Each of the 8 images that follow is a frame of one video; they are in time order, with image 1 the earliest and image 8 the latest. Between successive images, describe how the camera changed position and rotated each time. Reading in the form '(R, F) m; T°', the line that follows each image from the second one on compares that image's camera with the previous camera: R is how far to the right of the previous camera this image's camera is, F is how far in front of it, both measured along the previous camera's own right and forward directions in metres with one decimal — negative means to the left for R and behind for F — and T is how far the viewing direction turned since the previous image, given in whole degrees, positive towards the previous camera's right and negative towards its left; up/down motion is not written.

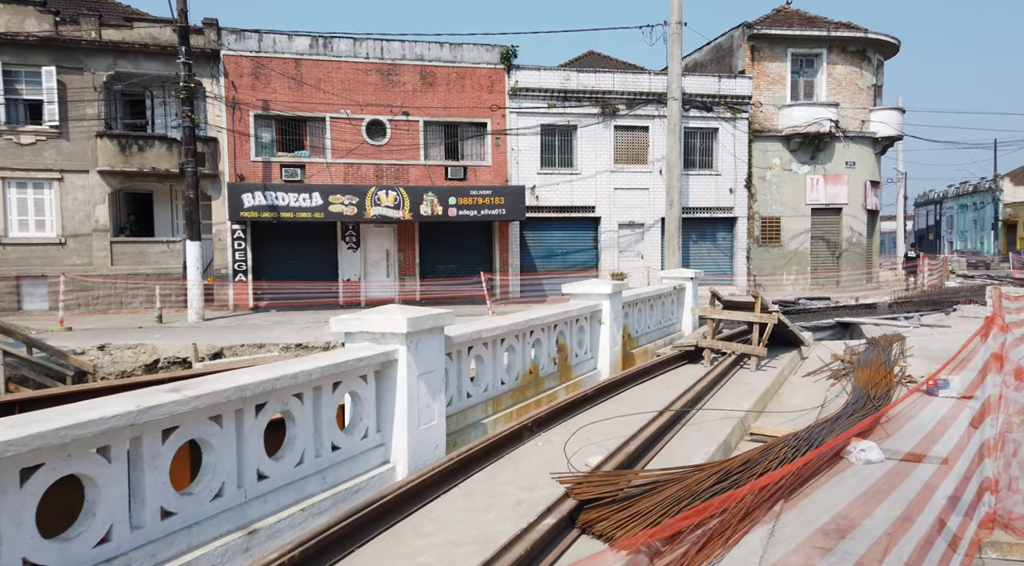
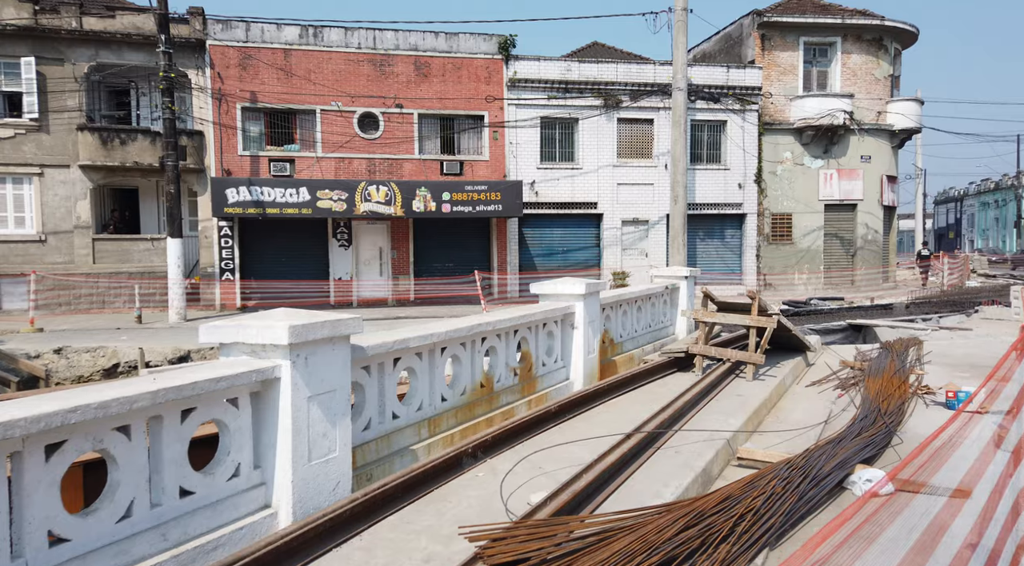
(+0.4, +0.9) m; -1°
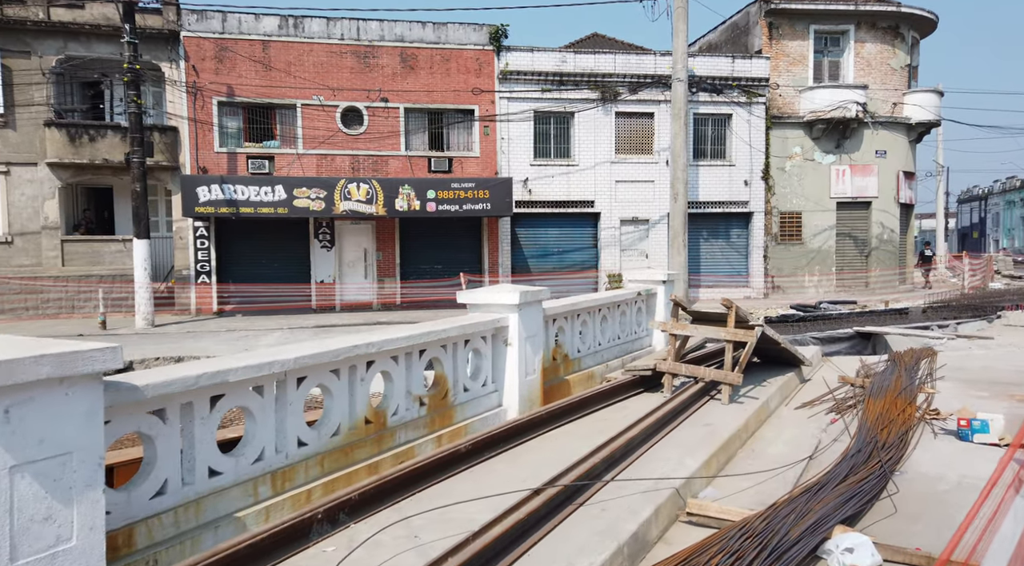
(+0.7, +1.1) m; -1°
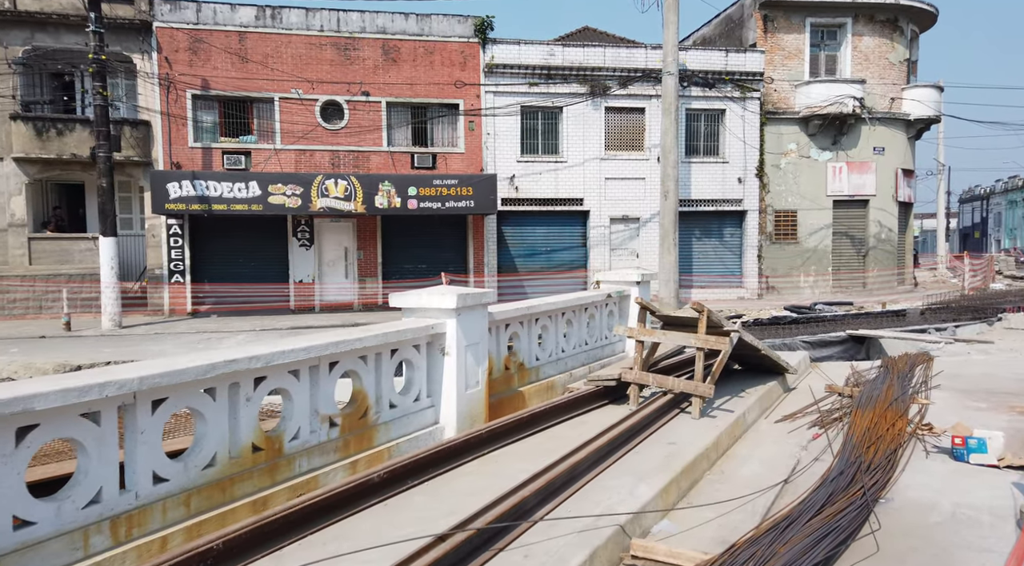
(+0.4, +0.6) m; 0°
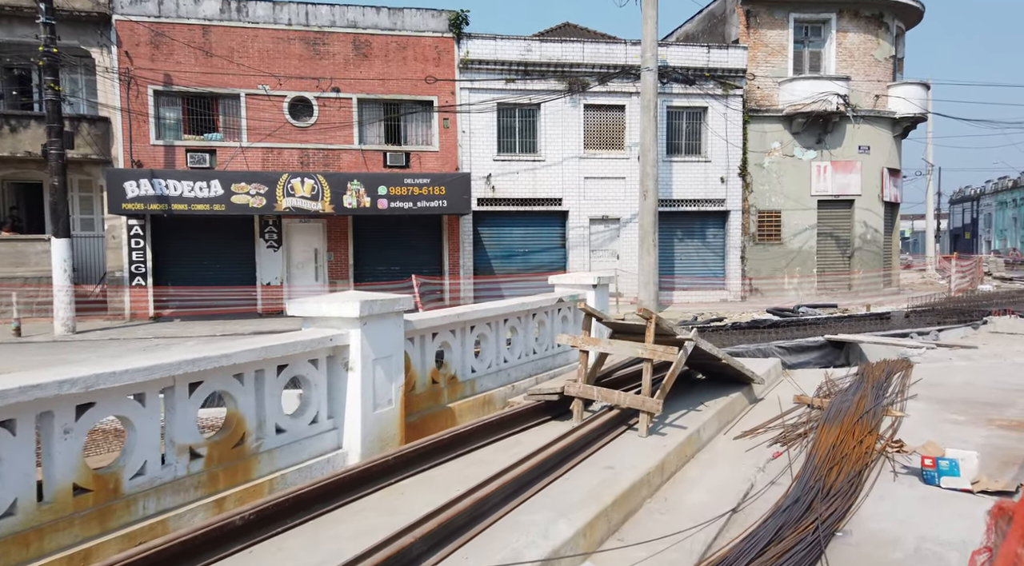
(+0.4, +0.6) m; 0°
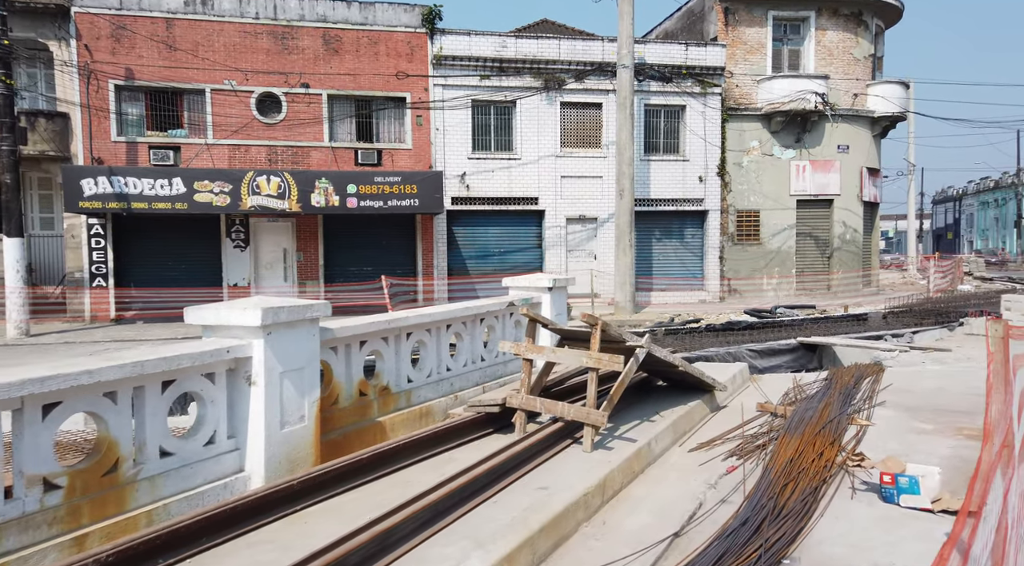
(+0.3, +0.4) m; +1°
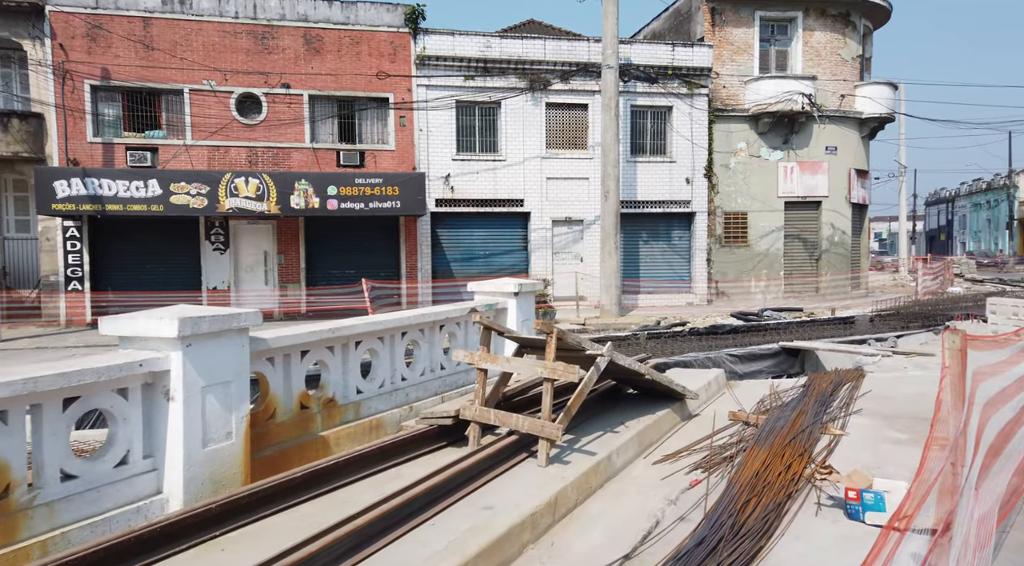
(+0.3, +0.2) m; 0°
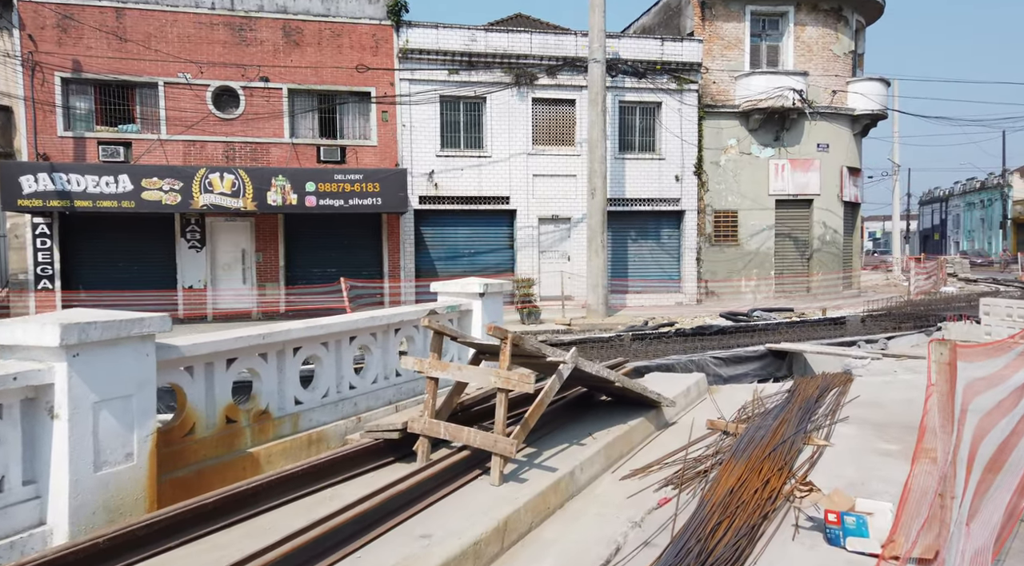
(+0.2, +0.4) m; 0°
